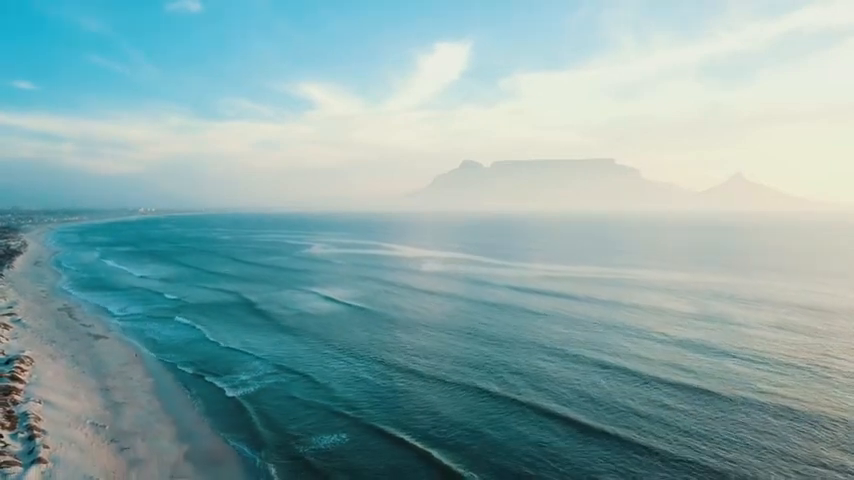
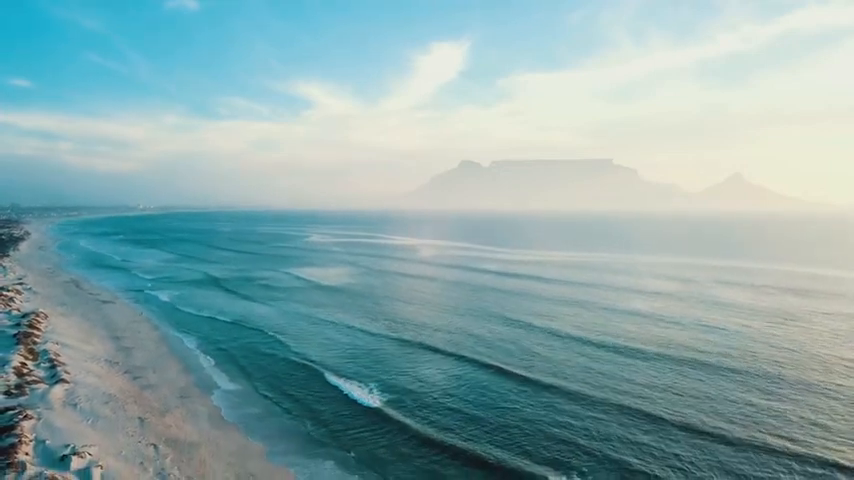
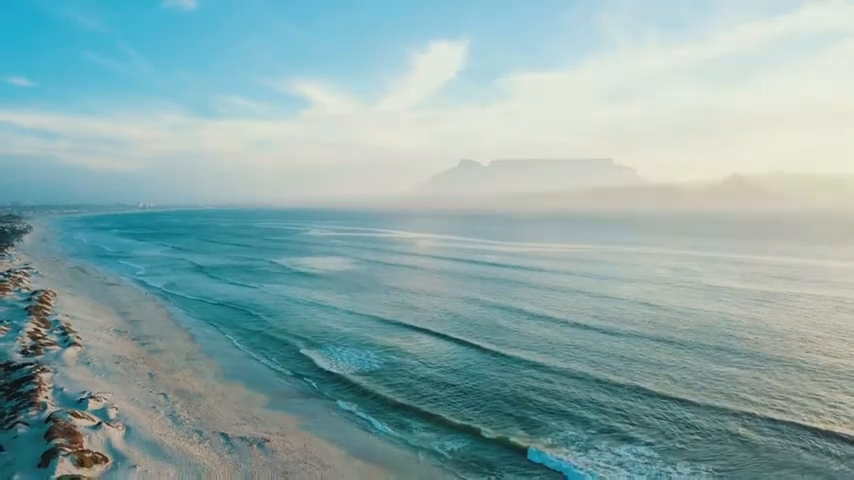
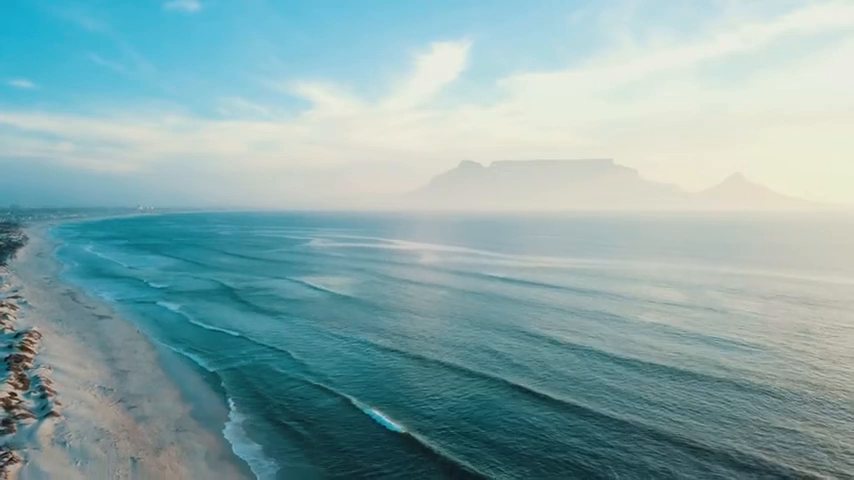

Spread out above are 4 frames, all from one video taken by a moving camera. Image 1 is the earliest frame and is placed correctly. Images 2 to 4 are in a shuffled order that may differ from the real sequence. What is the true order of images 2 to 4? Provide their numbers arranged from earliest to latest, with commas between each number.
4, 2, 3
